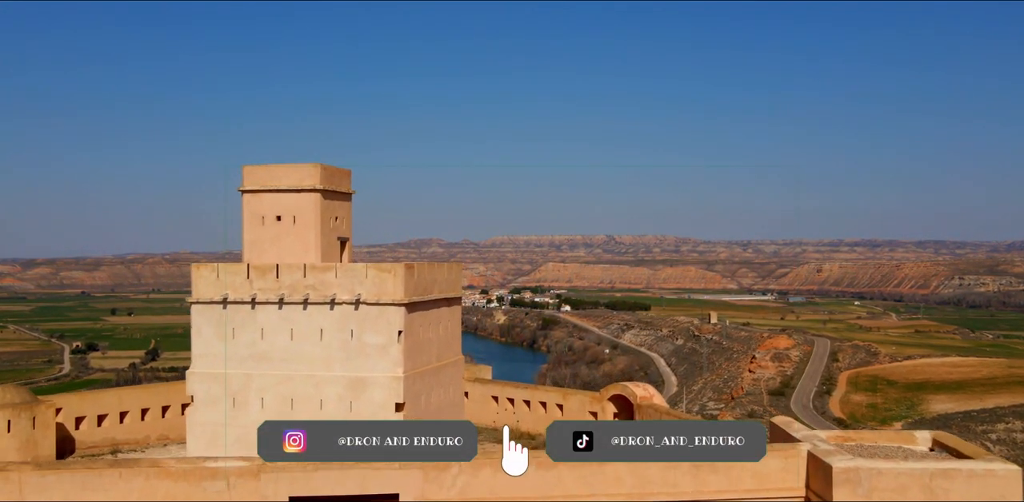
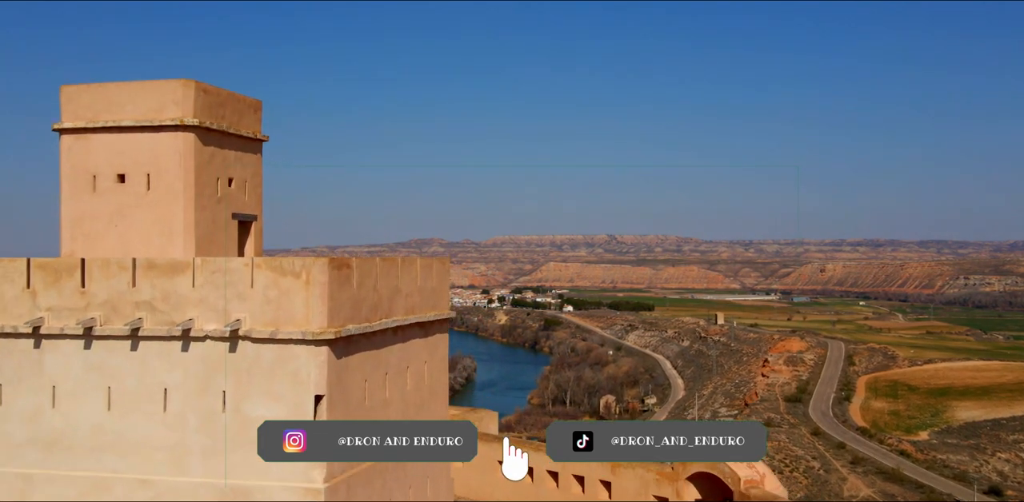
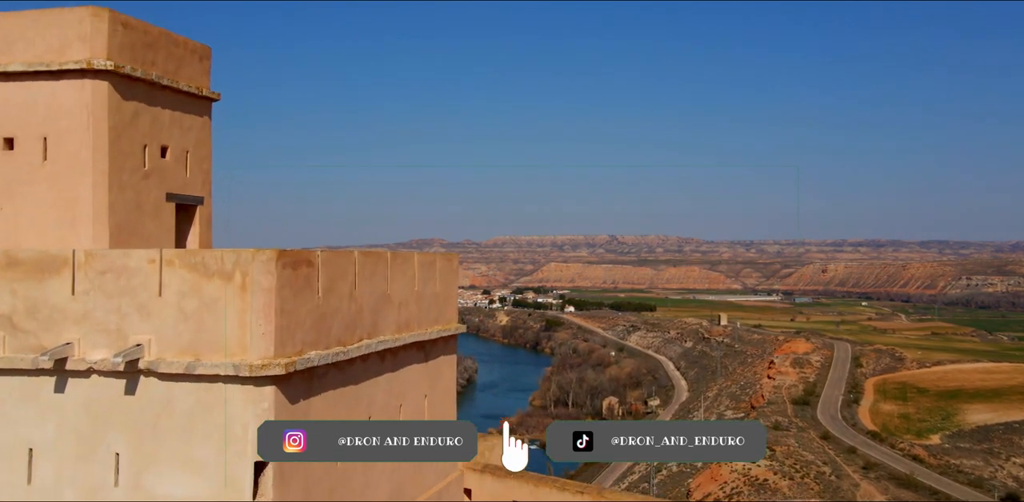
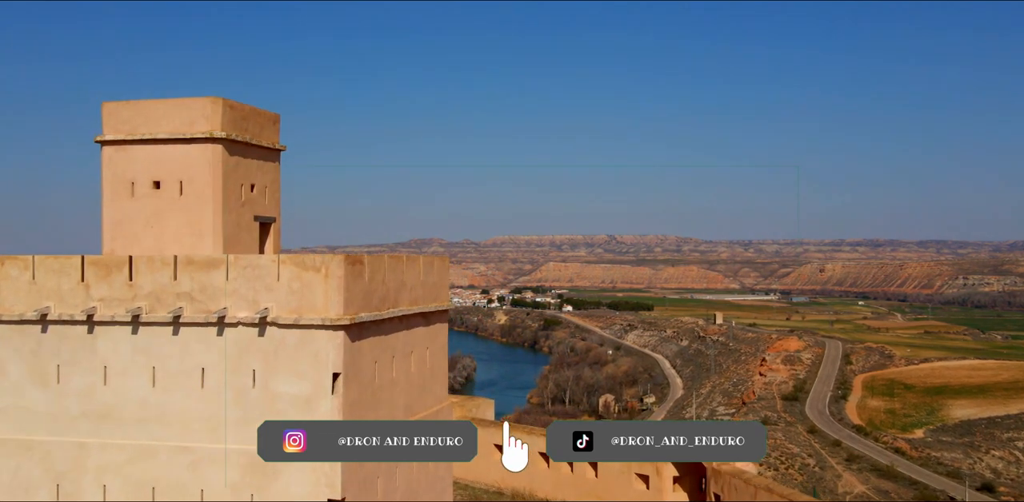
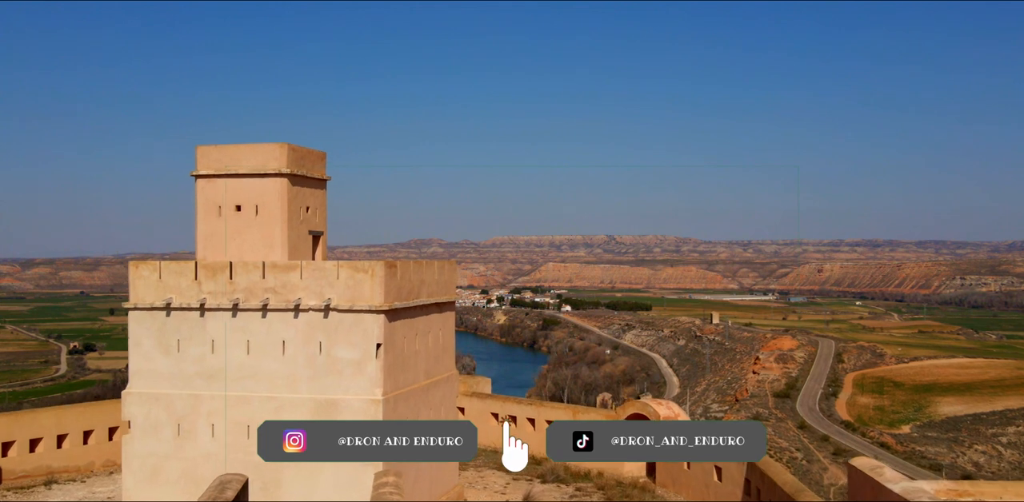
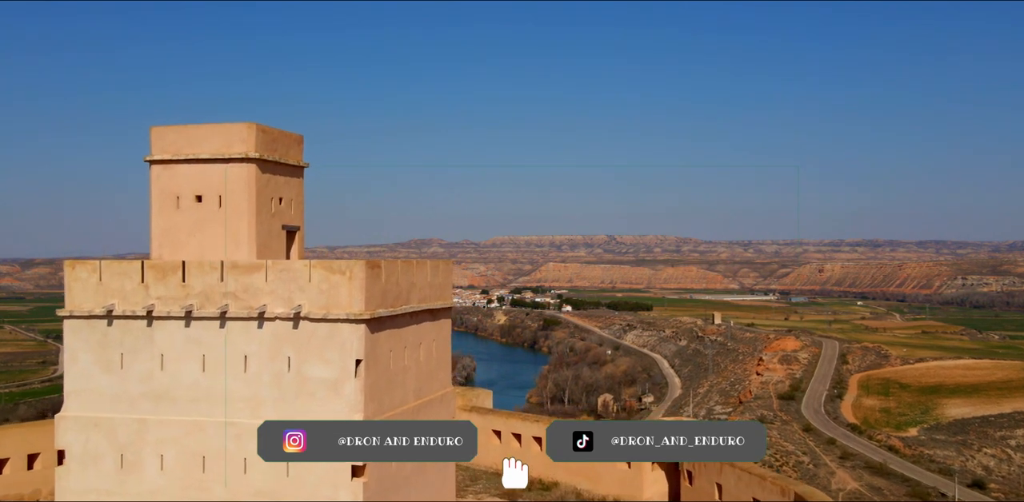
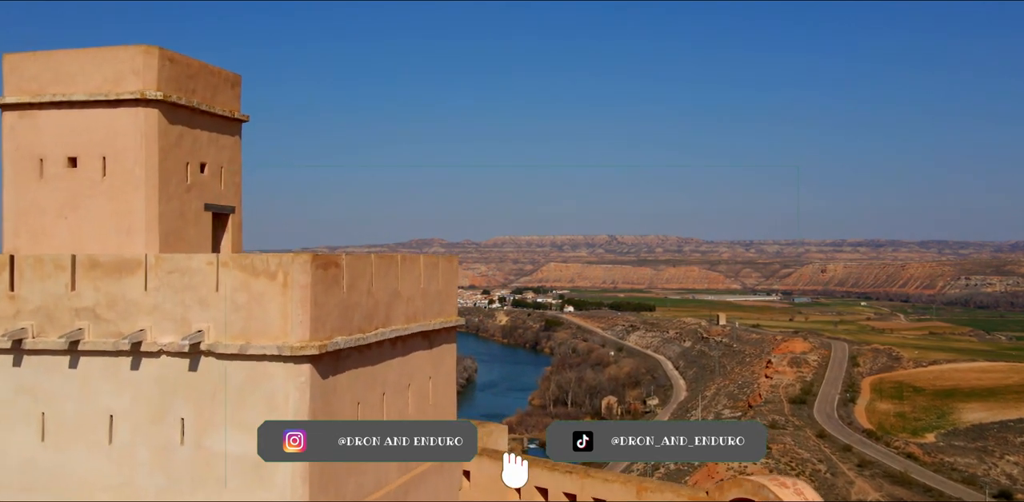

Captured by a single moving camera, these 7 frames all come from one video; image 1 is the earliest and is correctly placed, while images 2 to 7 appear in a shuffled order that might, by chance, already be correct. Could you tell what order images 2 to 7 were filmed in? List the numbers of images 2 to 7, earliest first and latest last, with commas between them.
5, 6, 4, 2, 7, 3
